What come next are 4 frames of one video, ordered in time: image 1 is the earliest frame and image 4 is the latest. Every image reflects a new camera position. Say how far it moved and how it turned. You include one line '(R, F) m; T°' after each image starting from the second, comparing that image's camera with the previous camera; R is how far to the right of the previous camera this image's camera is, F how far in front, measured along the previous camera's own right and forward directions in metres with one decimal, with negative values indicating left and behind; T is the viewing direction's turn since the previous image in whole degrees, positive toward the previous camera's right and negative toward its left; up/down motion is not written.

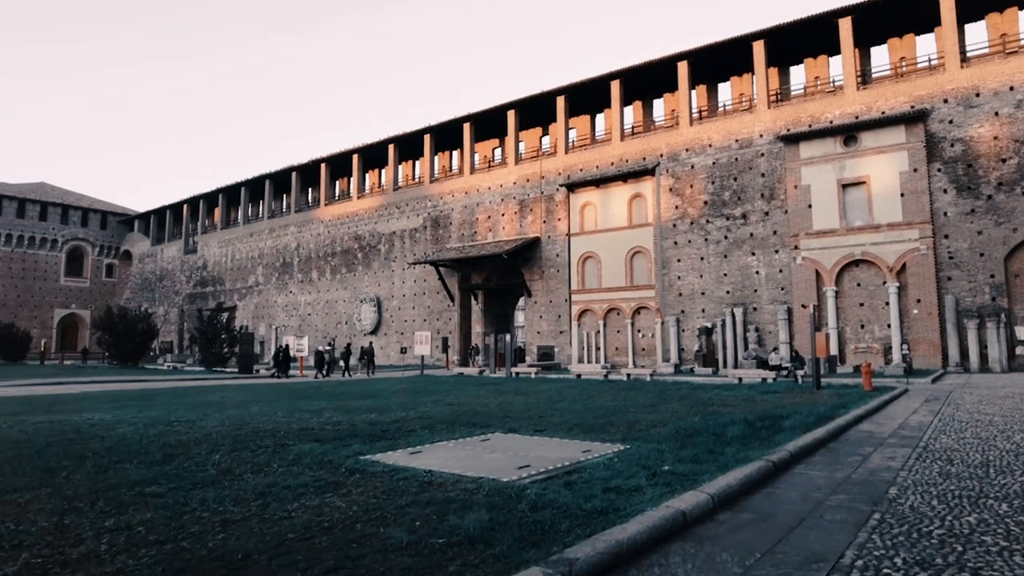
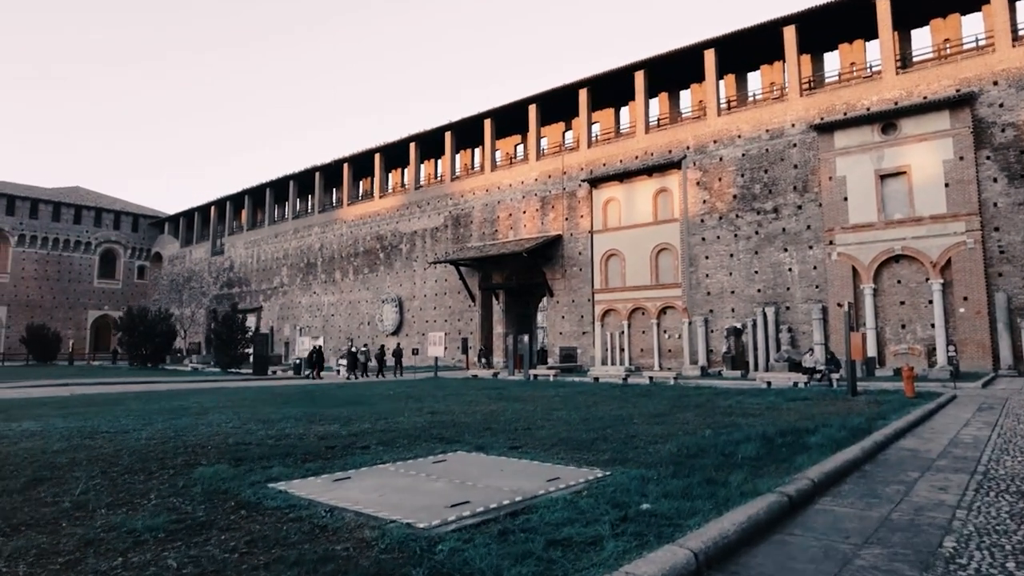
(+0.5, +0.9) m; -3°
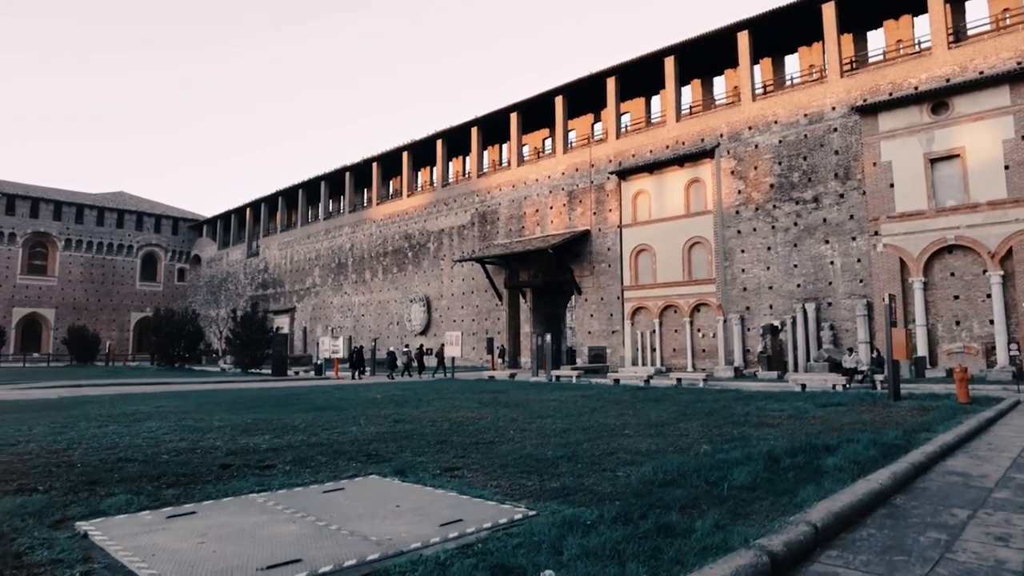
(+0.7, +1.0) m; -4°
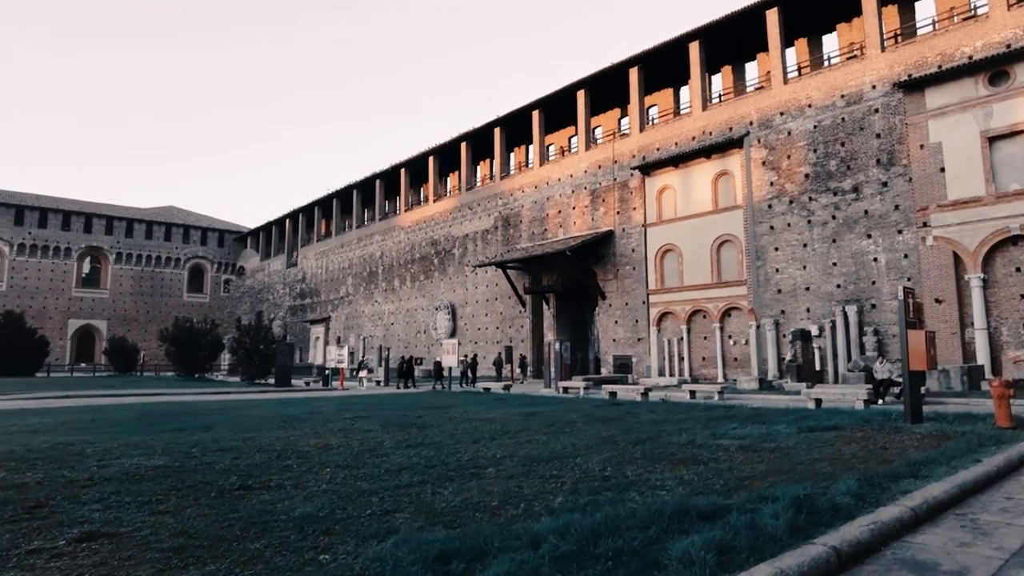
(+1.7, +1.6) m; -5°
